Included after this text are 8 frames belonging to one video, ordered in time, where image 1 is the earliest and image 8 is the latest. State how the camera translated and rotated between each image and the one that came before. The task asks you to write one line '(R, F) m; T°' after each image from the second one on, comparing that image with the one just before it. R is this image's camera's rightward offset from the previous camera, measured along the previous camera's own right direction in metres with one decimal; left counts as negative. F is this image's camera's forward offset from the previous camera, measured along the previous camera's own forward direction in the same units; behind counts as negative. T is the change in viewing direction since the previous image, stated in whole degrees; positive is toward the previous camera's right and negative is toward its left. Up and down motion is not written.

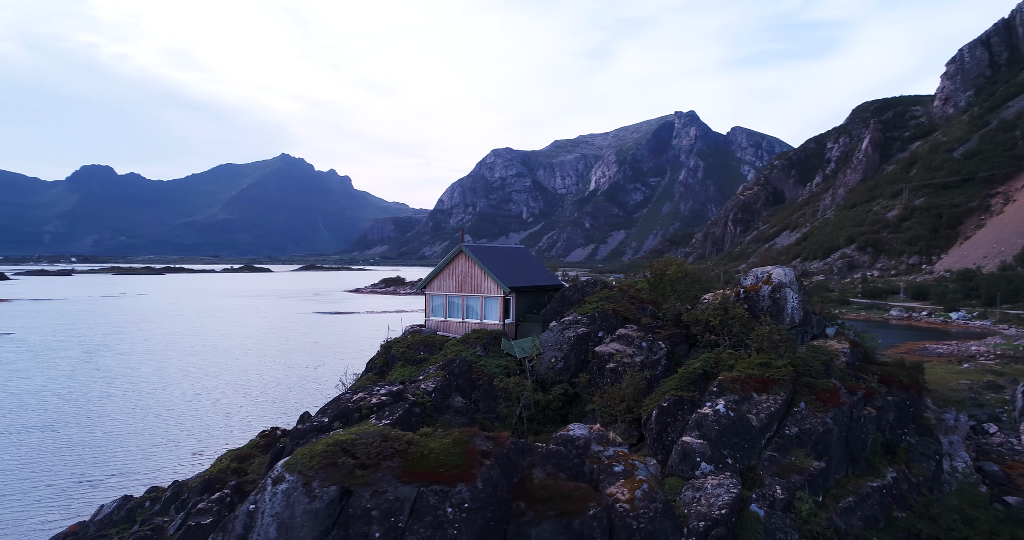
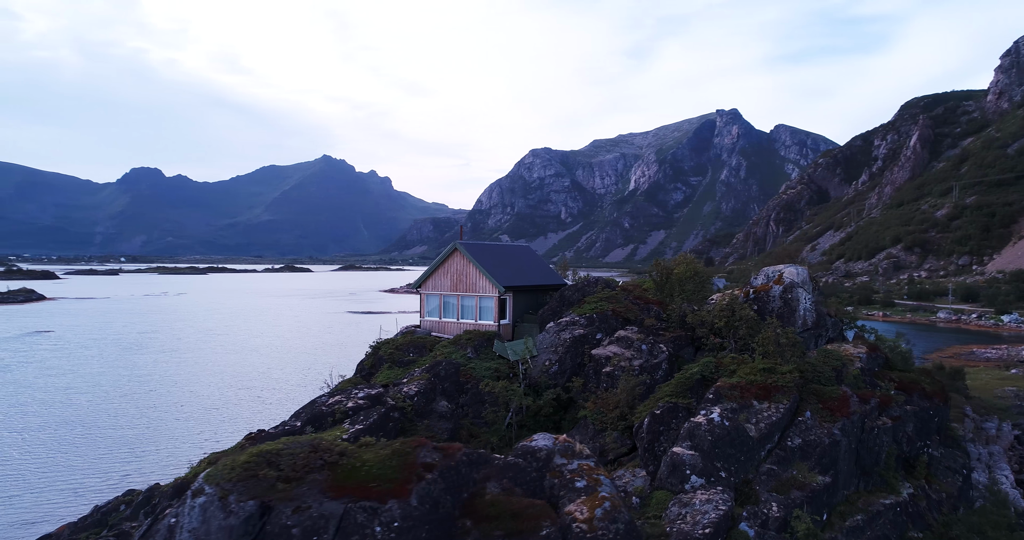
(+1.4, +1.1) m; -3°
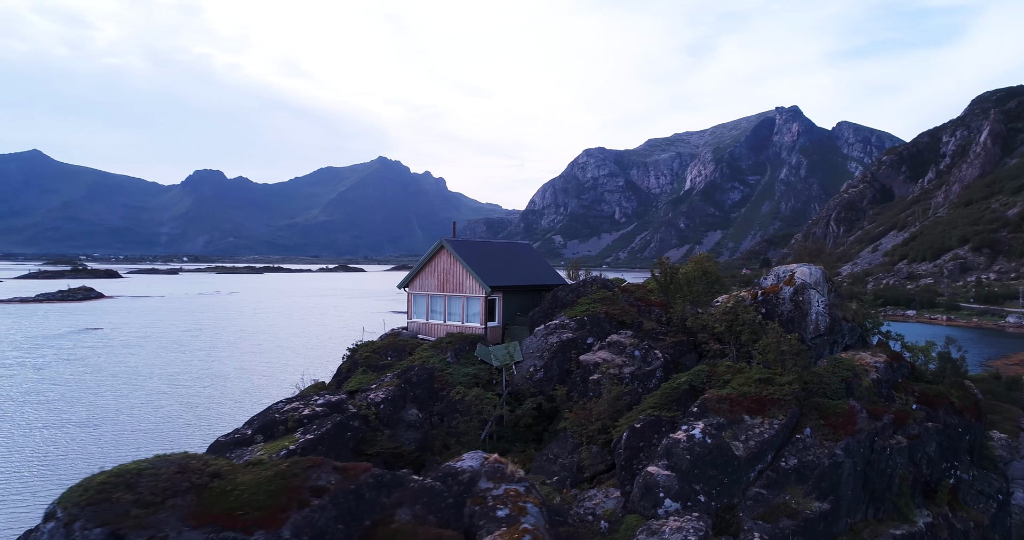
(+2.0, +1.6) m; -4°
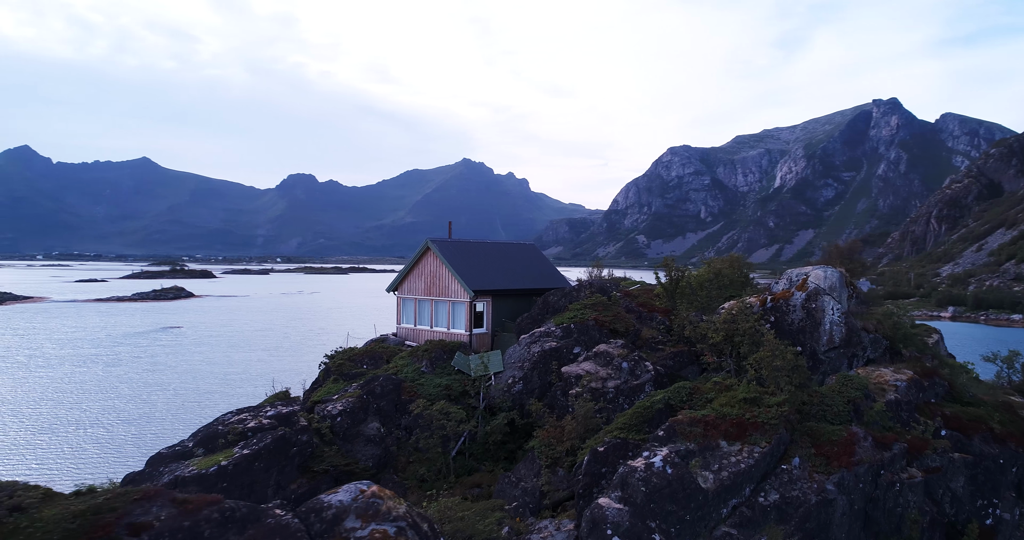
(+2.8, +1.8) m; -6°
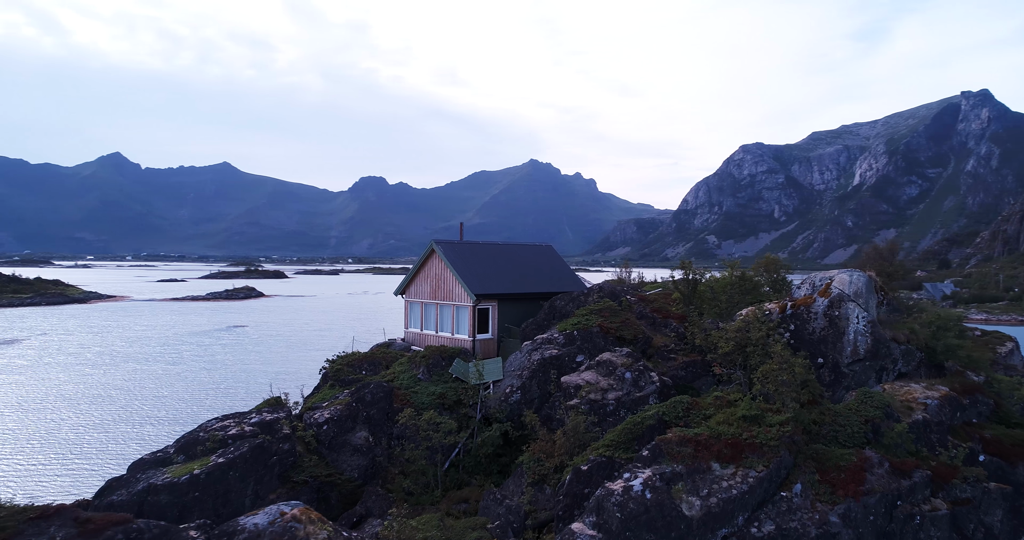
(+1.7, +1.1) m; -5°
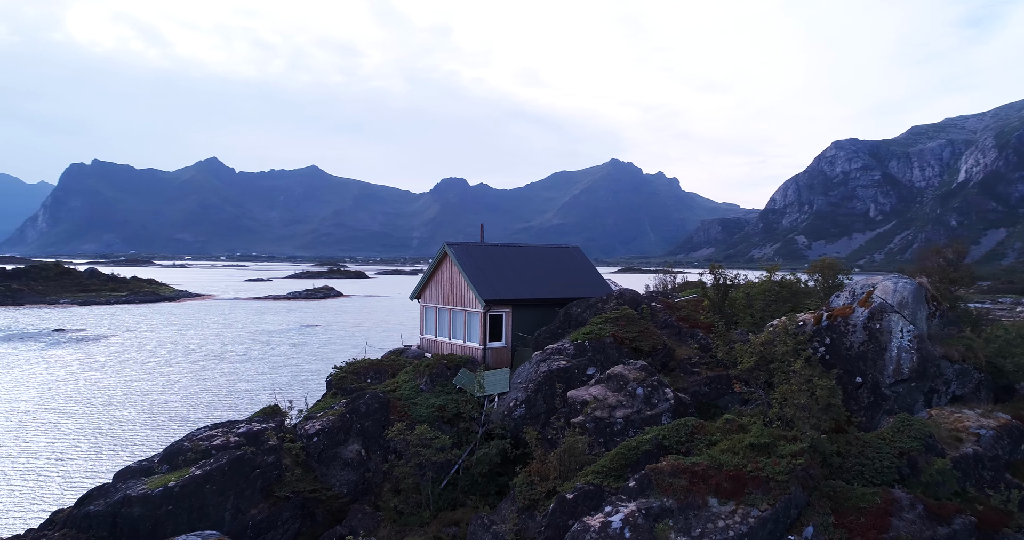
(+1.8, +1.4) m; -6°
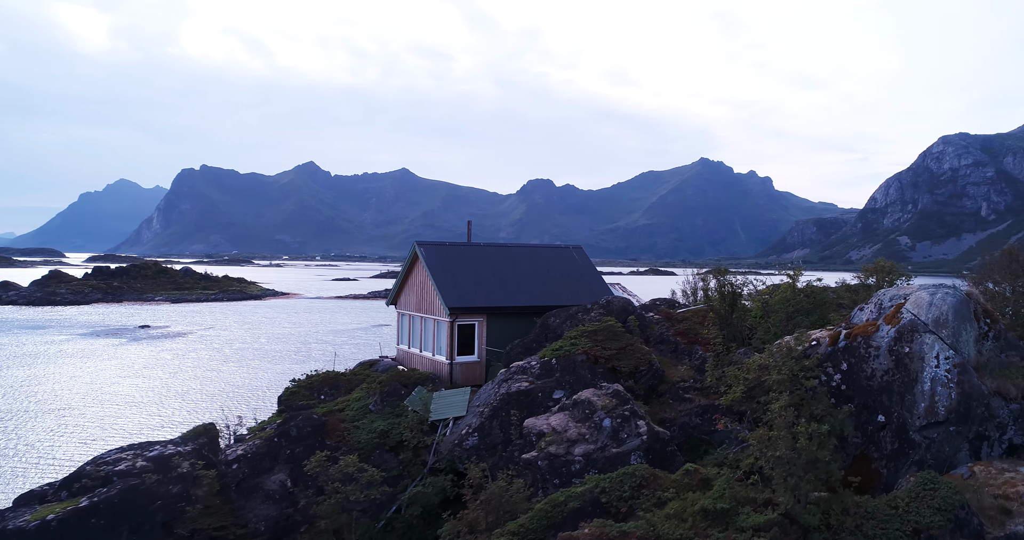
(+2.6, +2.8) m; -7°
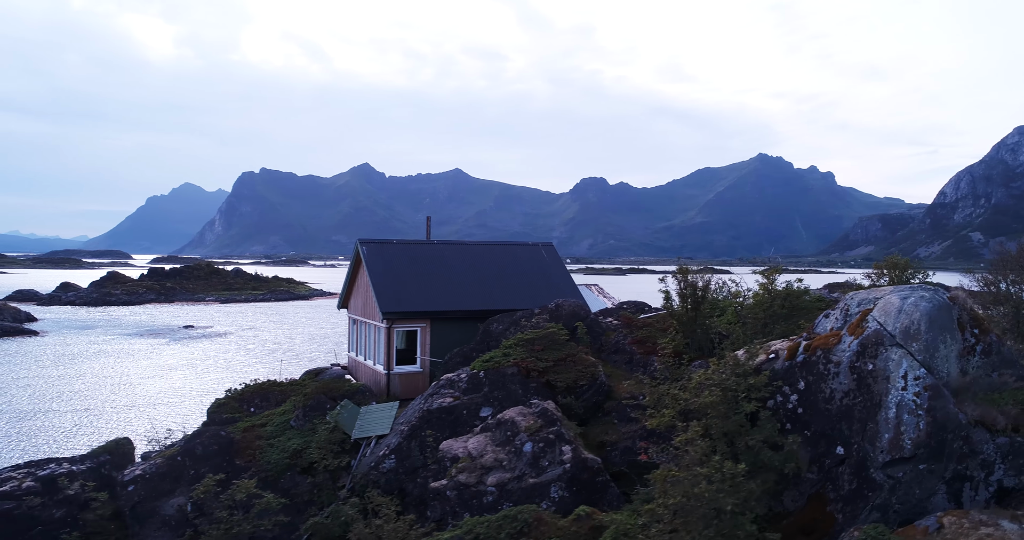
(+2.3, +1.8) m; -4°
